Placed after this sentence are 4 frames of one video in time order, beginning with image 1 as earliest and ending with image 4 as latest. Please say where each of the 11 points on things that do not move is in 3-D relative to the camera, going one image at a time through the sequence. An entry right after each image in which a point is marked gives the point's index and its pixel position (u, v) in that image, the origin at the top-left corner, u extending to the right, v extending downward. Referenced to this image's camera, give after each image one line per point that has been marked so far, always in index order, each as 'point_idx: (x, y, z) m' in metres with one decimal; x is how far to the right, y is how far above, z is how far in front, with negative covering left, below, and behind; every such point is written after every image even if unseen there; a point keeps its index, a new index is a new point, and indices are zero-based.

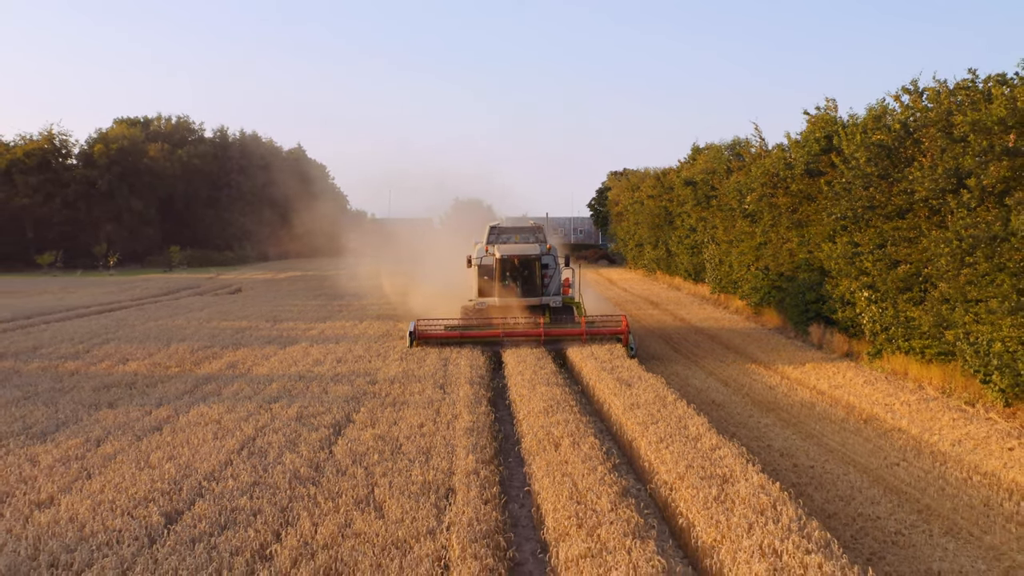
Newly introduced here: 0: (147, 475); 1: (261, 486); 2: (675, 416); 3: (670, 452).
0: (-3.4, -1.8, +6.0) m
1: (-2.3, -1.8, +5.9) m
2: (+2.0, -1.6, +7.9) m
3: (+1.7, -1.7, +6.6) m
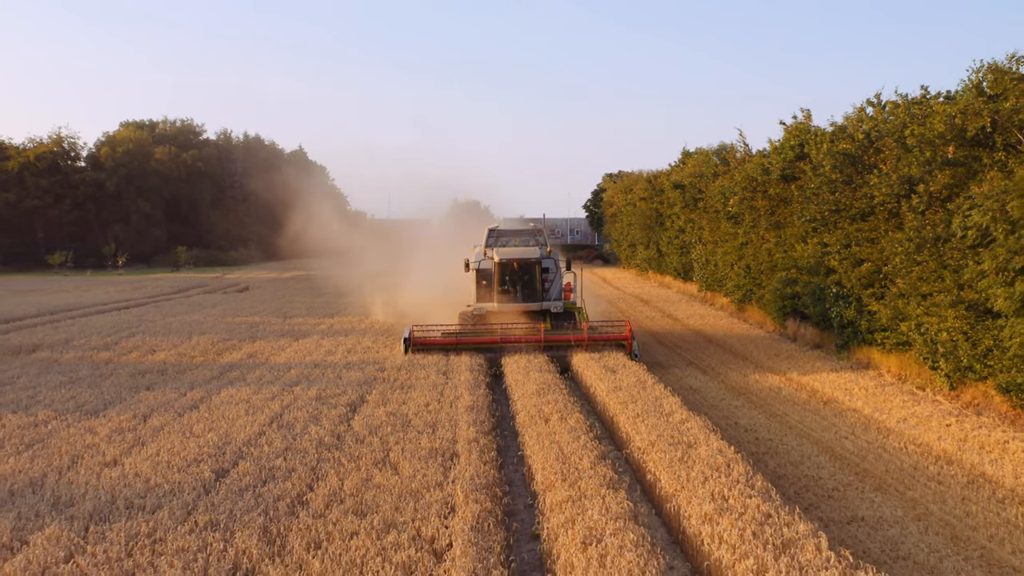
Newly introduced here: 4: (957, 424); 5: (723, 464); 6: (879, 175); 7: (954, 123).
0: (-3.5, -1.7, +7.0) m
1: (-2.4, -1.7, +6.9) m
2: (+2.0, -1.5, +8.9) m
3: (+1.6, -1.6, +7.6) m
4: (+6.0, -1.8, +8.6) m
5: (+2.1, -1.8, +6.4) m
6: (+6.3, +1.9, +11.0) m
7: (+6.4, +2.4, +9.3) m
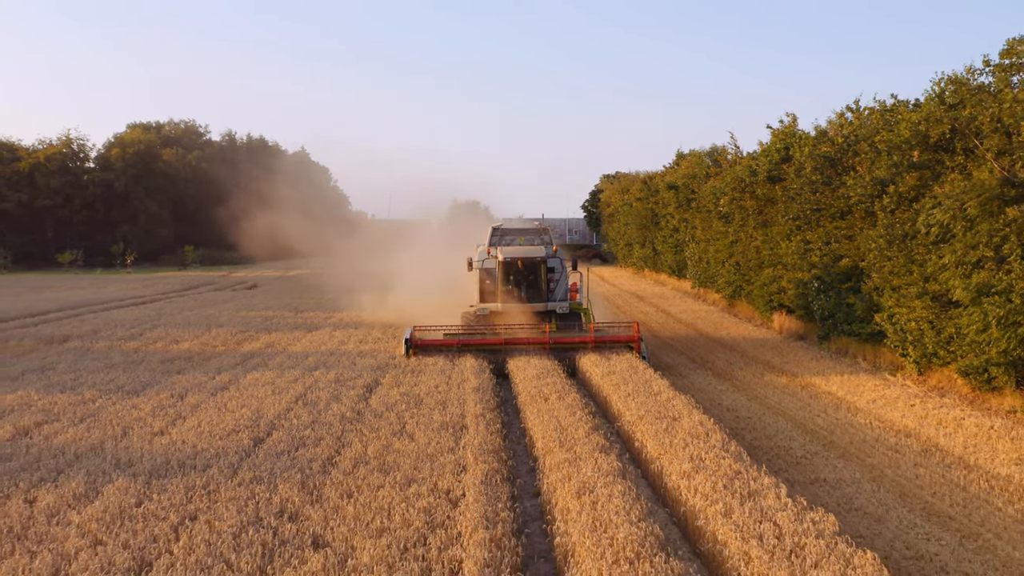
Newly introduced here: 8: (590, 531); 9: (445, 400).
0: (-3.5, -1.6, +7.8) m
1: (-2.3, -1.6, +7.7) m
2: (+2.0, -1.4, +9.7) m
3: (+1.6, -1.5, +8.4) m
4: (+6.0, -1.7, +9.4) m
5: (+2.2, -1.6, +7.3) m
6: (+6.4, +2.1, +11.9) m
7: (+6.4, +2.5, +10.1) m
8: (+0.6, -1.9, +5.1) m
9: (-0.9, -1.5, +8.8) m
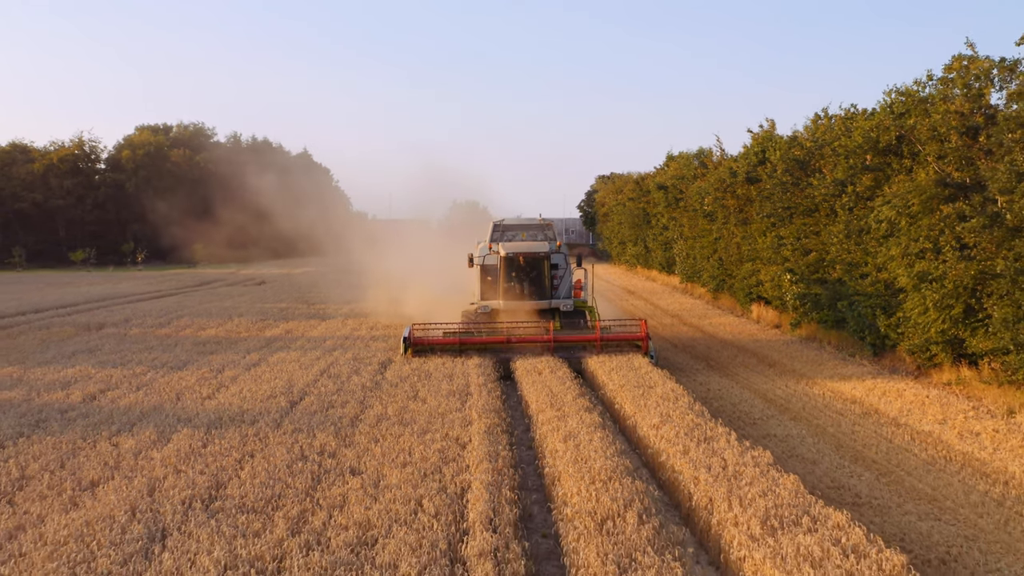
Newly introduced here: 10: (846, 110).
0: (-3.5, -1.4, +9.0) m
1: (-2.4, -1.4, +8.9) m
2: (+2.0, -1.2, +10.9) m
3: (+1.6, -1.3, +9.7) m
4: (+6.0, -1.5, +10.7) m
5: (+2.1, -1.5, +8.5) m
6: (+6.3, +2.3, +13.1) m
7: (+6.4, +2.7, +11.4) m
8: (+0.6, -1.7, +6.3) m
9: (-1.0, -1.4, +10.0) m
10: (+6.8, +3.5, +12.9) m
